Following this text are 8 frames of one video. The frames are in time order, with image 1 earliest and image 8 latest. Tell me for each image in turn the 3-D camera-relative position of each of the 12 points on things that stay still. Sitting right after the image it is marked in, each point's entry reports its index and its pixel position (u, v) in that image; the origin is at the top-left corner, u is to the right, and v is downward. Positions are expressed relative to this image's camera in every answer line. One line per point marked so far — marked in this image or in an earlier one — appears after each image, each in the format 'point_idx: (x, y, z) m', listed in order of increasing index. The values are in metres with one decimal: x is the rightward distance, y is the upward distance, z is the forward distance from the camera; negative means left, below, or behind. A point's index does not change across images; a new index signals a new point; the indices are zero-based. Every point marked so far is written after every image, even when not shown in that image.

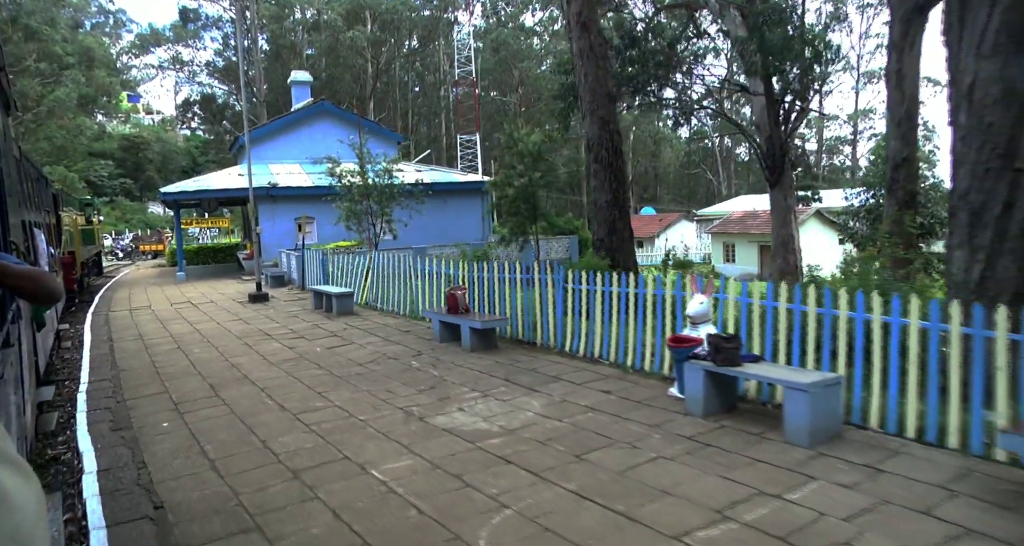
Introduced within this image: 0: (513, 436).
0: (0.0, -1.2, +4.7) m
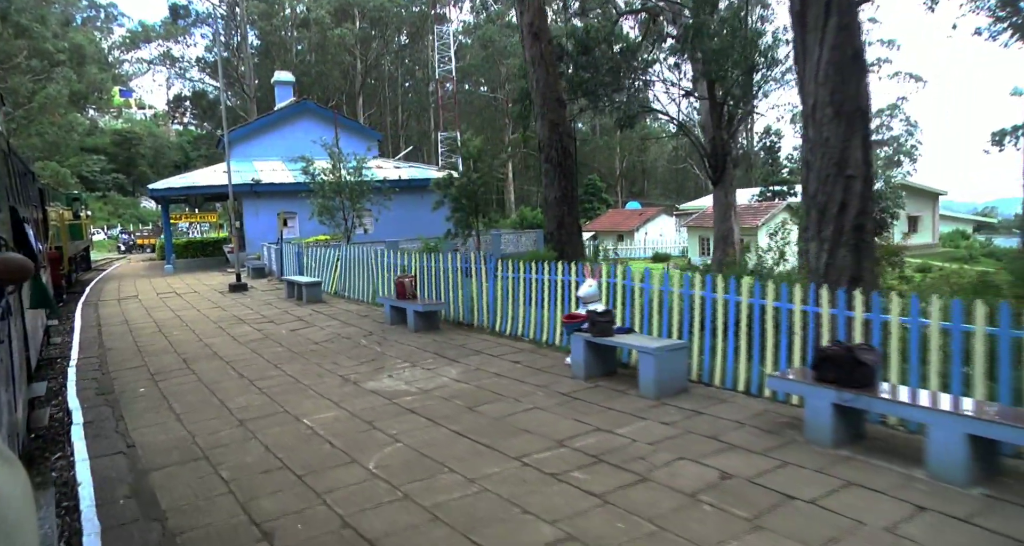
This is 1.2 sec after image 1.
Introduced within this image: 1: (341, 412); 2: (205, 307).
0: (-0.8, -1.1, +5.7) m
1: (-1.4, -1.1, +5.4) m
2: (-5.6, -0.6, +12.0) m
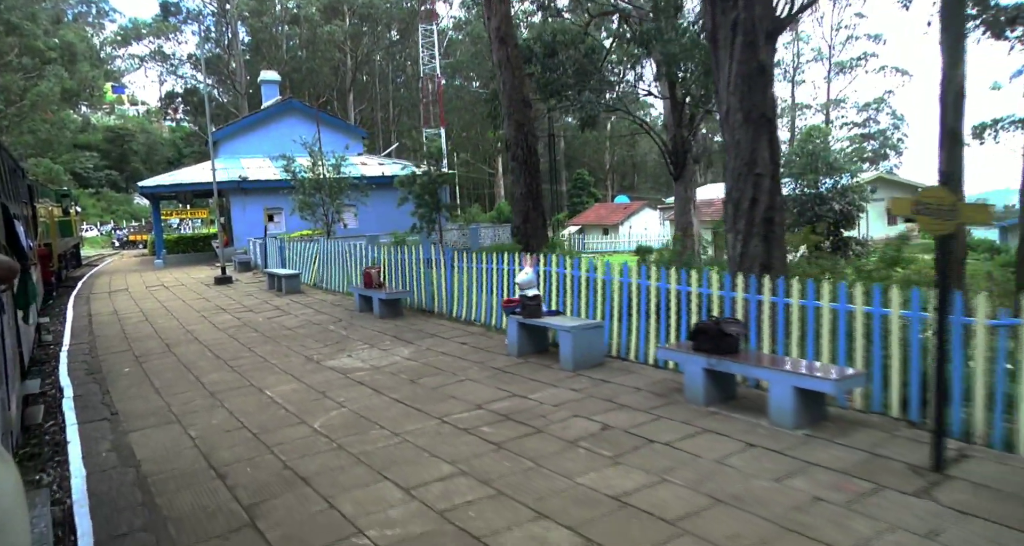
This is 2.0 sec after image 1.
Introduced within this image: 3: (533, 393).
0: (-1.3, -1.0, +6.5) m
1: (-2.0, -1.0, +6.1) m
2: (-6.2, -0.5, +12.8) m
3: (+0.2, -1.0, +5.4) m
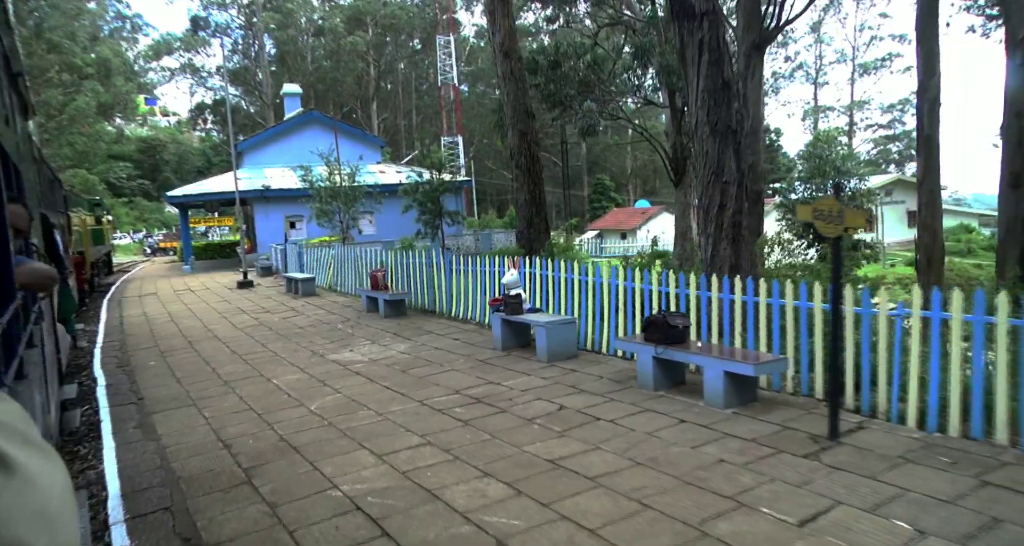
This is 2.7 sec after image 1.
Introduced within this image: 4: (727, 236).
0: (-1.5, -1.0, +7.2) m
1: (-2.2, -1.1, +6.8) m
2: (-6.1, -0.6, +13.6) m
3: (0.0, -1.0, +6.0) m
4: (+2.5, +0.4, +7.6) m
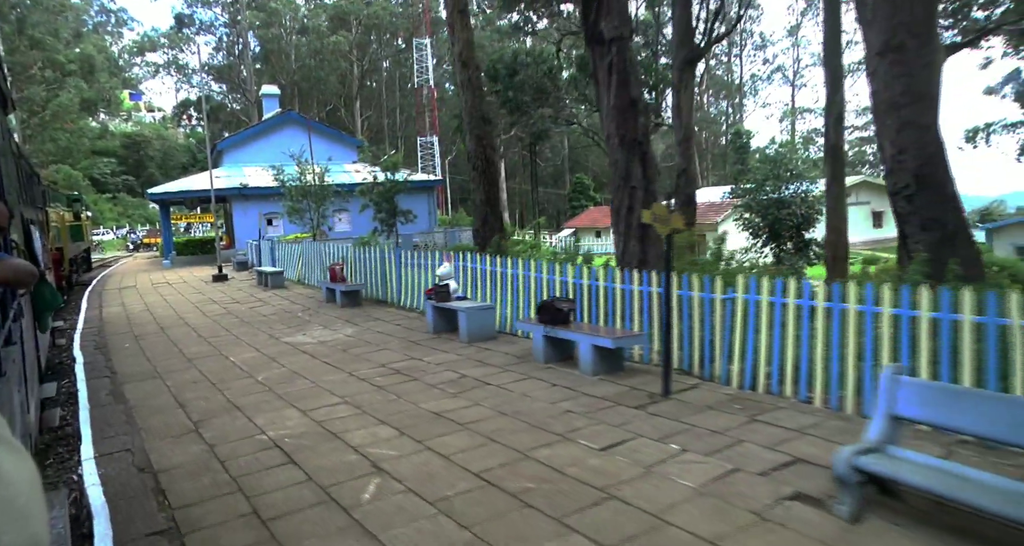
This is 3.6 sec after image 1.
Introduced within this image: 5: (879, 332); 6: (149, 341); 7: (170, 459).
0: (-2.4, -0.9, +8.2) m
1: (-3.0, -1.0, +7.8) m
2: (-7.1, -0.4, +14.5) m
3: (-0.9, -0.9, +7.1) m
4: (+1.6, +0.5, +8.6) m
5: (+2.5, -0.4, +4.6) m
6: (-5.1, -1.0, +9.3) m
7: (-2.4, -1.3, +4.6) m
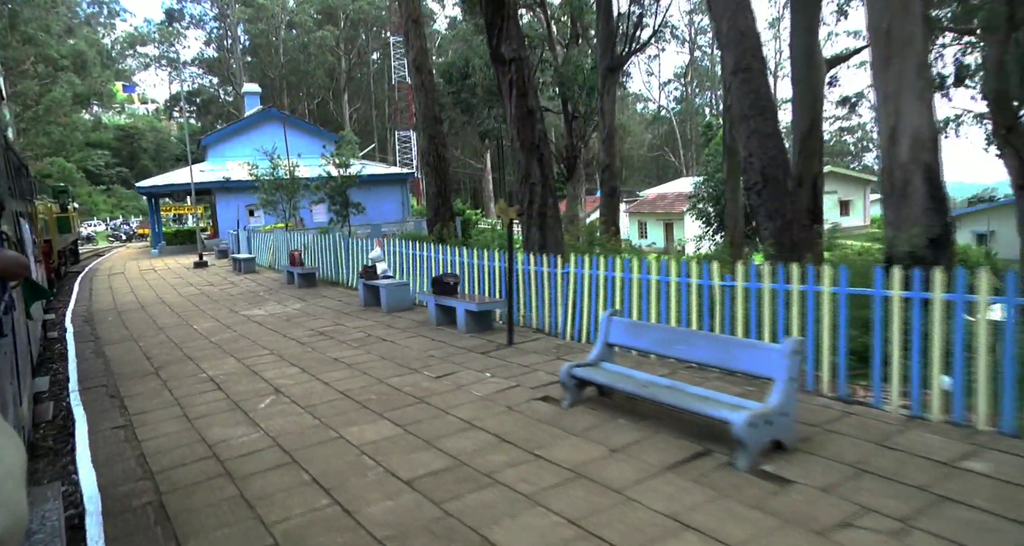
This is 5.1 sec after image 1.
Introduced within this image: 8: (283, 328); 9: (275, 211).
0: (-3.6, -0.6, +9.8) m
1: (-4.3, -0.7, +9.5) m
2: (-8.4, -0.1, +16.2) m
3: (-2.1, -0.7, +8.7) m
4: (+0.4, +0.8, +10.3) m
5: (+1.3, -0.2, +6.2) m
6: (-6.4, -0.7, +11.0) m
7: (-3.6, -1.1, +6.3) m
8: (-3.0, -0.7, +8.7) m
9: (-6.9, +1.8, +19.2) m
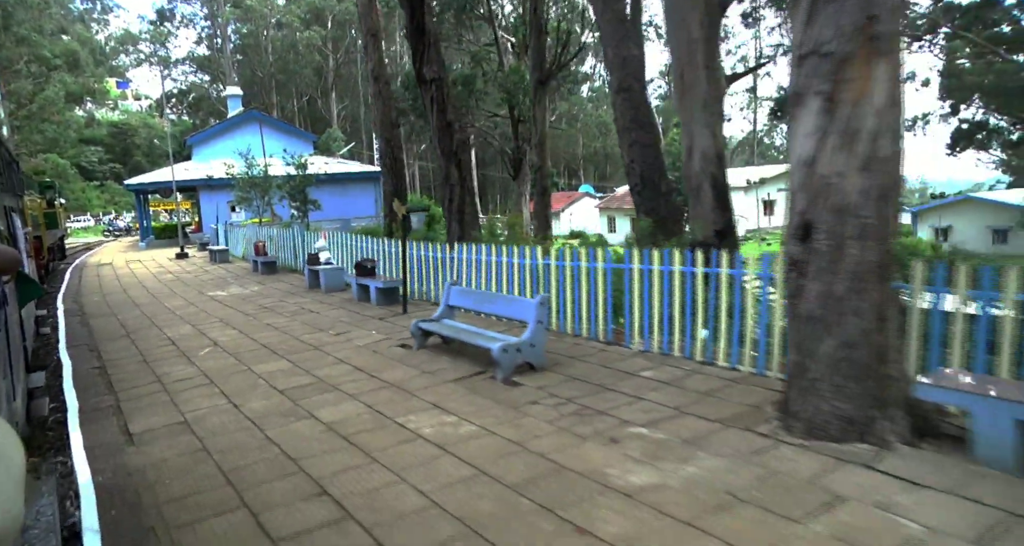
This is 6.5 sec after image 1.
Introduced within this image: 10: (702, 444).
0: (-5.0, -0.4, +11.7) m
1: (-5.7, -0.5, +11.3) m
2: (-9.8, +0.2, +18.0) m
3: (-3.6, -0.4, +10.6) m
4: (-1.1, +1.0, +12.2) m
5: (-0.1, 0.0, +8.1) m
6: (-7.8, -0.5, +12.8) m
7: (-5.0, -0.9, +8.1) m
8: (-4.4, -0.5, +10.6) m
9: (-8.4, +2.1, +21.0) m
10: (+1.1, -1.0, +4.0) m
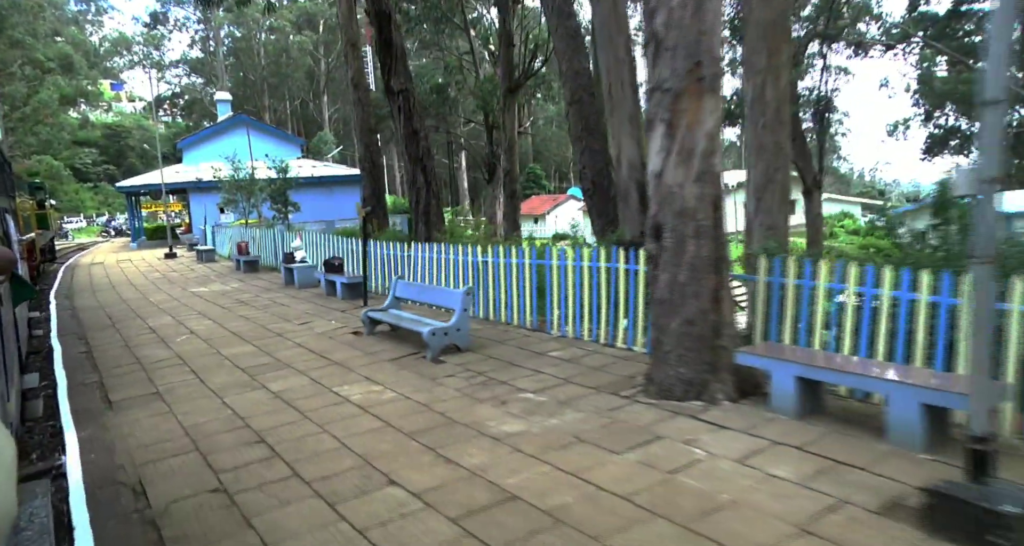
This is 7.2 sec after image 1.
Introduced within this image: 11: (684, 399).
0: (-5.8, -0.4, +12.6) m
1: (-6.4, -0.4, +12.2) m
2: (-10.6, +0.2, +18.9) m
3: (-4.3, -0.4, +11.5) m
4: (-1.8, +1.0, +13.1) m
5: (-0.9, 0.0, +9.0) m
6: (-8.6, -0.4, +13.7) m
7: (-5.7, -0.8, +9.0) m
8: (-5.2, -0.5, +11.5) m
9: (-9.2, +2.1, +21.9) m
10: (+0.4, -1.0, +4.9) m
11: (+1.2, -0.9, +4.8) m
